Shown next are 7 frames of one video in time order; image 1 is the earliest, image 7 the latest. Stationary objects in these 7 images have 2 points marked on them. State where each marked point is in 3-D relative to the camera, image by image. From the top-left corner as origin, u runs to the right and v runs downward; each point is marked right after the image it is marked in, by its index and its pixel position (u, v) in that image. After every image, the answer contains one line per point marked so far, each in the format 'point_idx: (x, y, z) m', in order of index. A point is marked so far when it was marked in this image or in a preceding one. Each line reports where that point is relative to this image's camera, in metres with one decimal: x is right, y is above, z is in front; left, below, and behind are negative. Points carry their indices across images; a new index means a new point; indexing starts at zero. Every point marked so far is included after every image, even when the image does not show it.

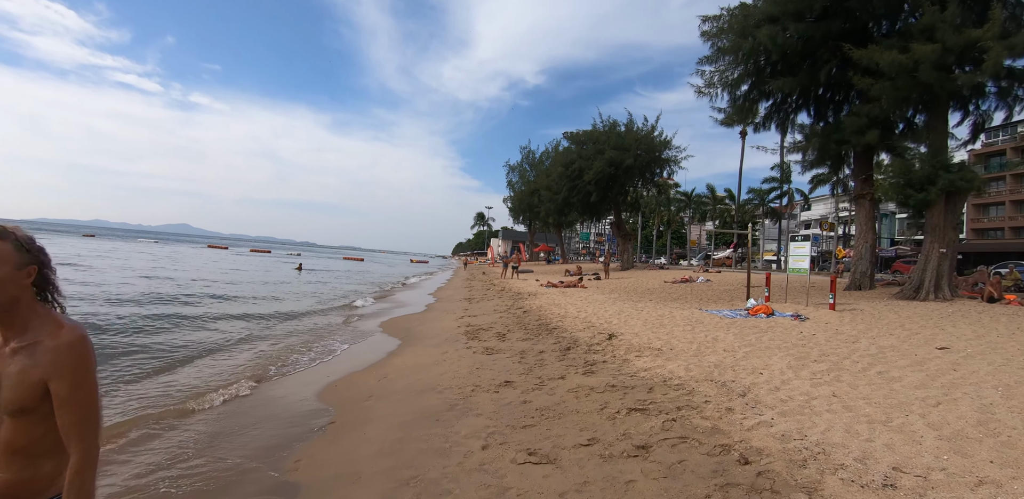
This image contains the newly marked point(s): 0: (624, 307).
0: (+3.2, -1.6, +12.8) m
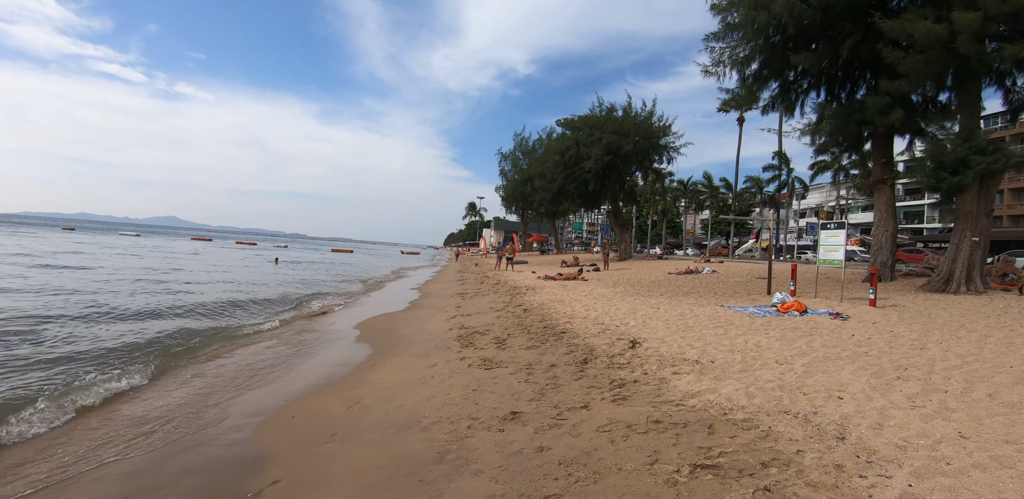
0: (+3.1, -1.4, +11.4) m
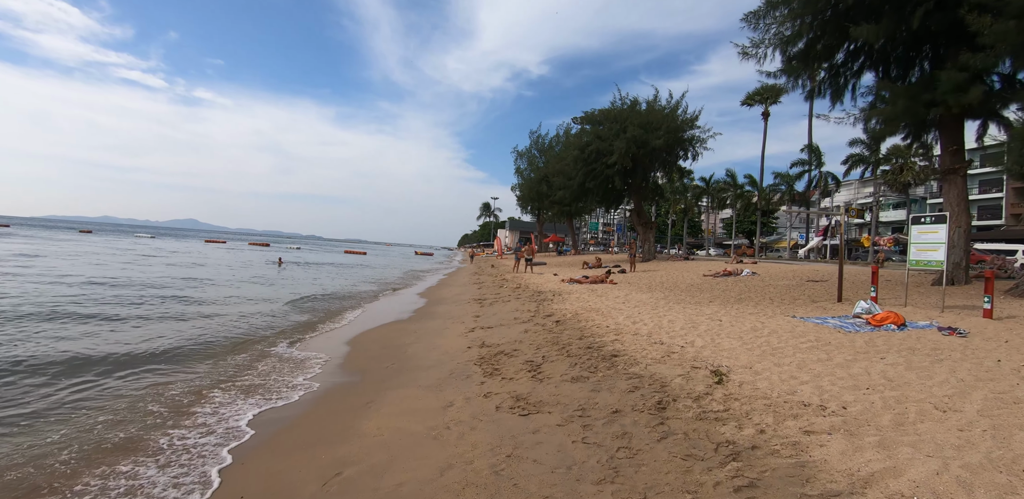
0: (+3.7, -1.4, +9.6) m
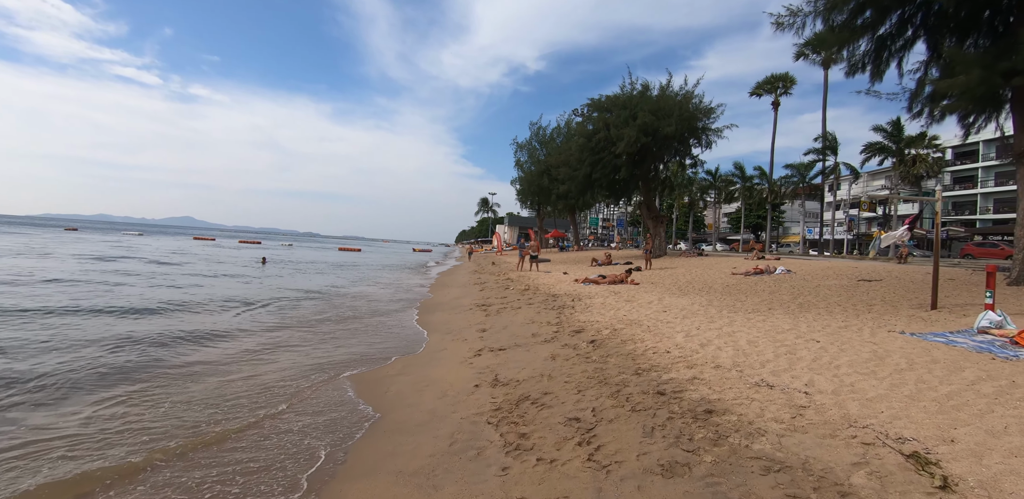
0: (+4.0, -1.3, +7.3) m
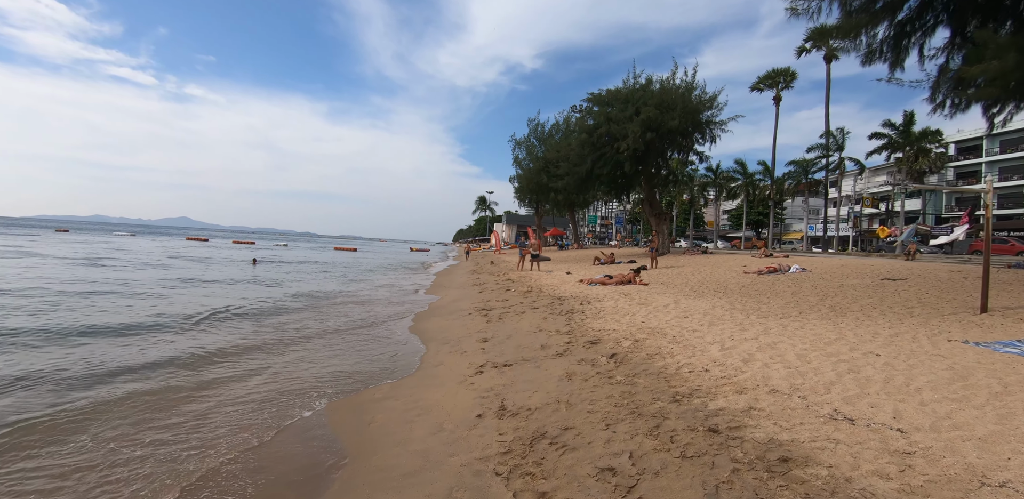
0: (+4.1, -1.3, +6.4) m
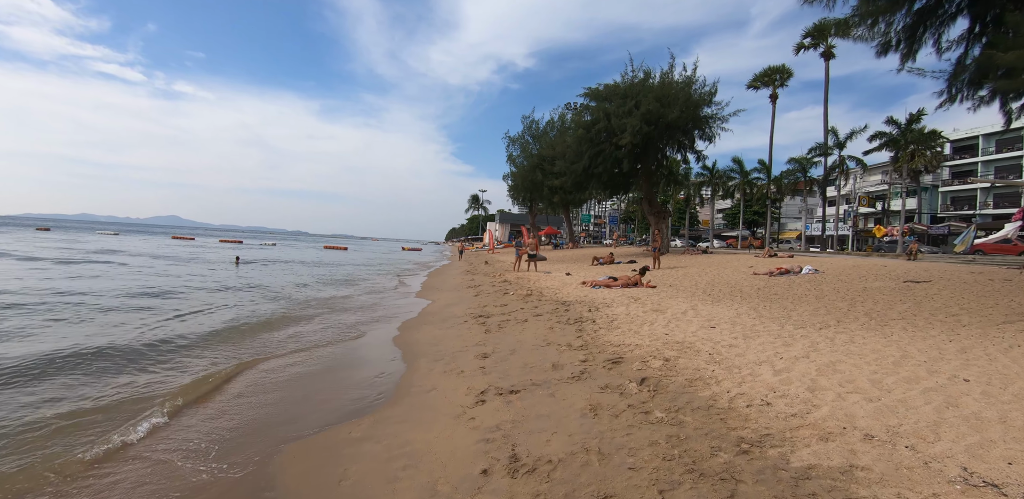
0: (+4.2, -1.3, +5.4) m
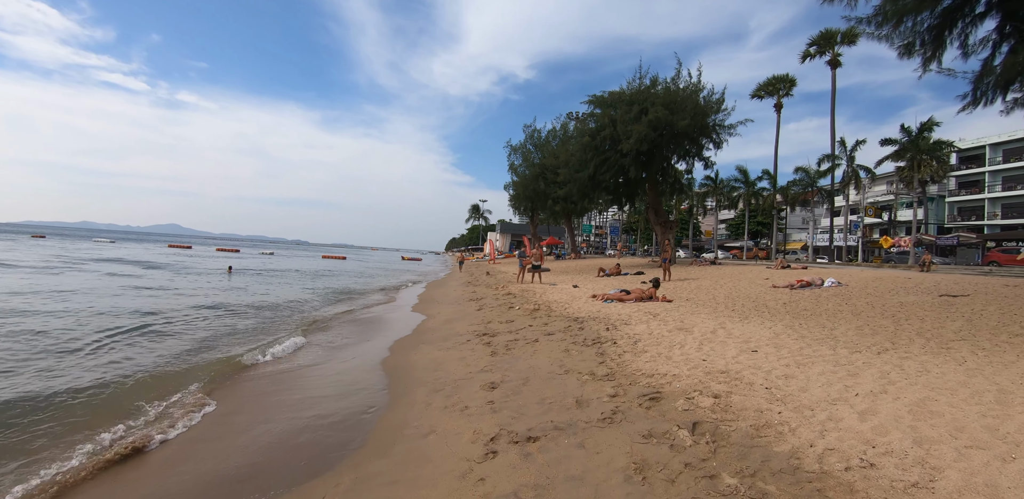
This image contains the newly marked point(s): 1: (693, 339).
0: (+4.3, -1.4, +4.5) m
1: (+2.8, -1.4, +7.1) m
